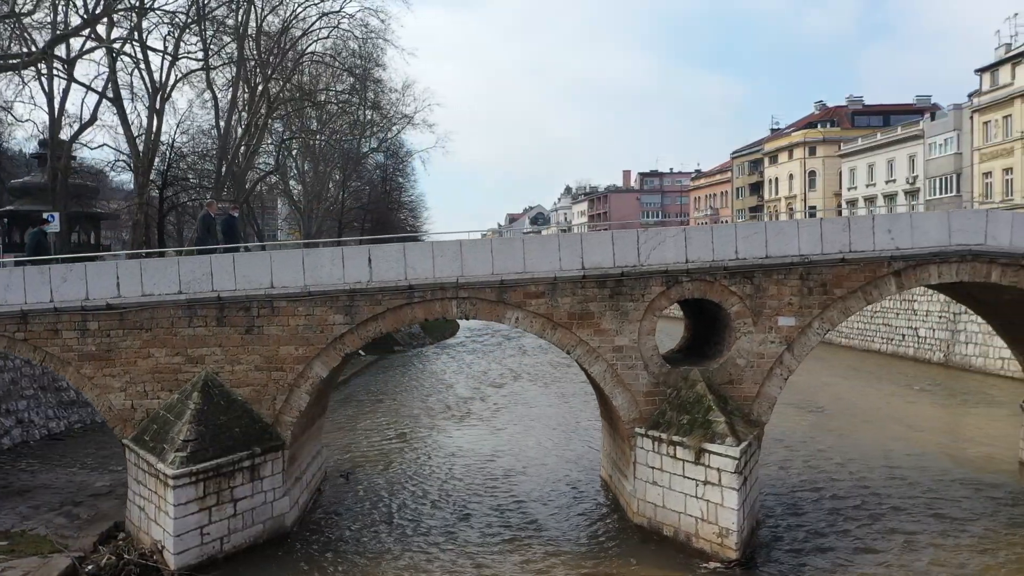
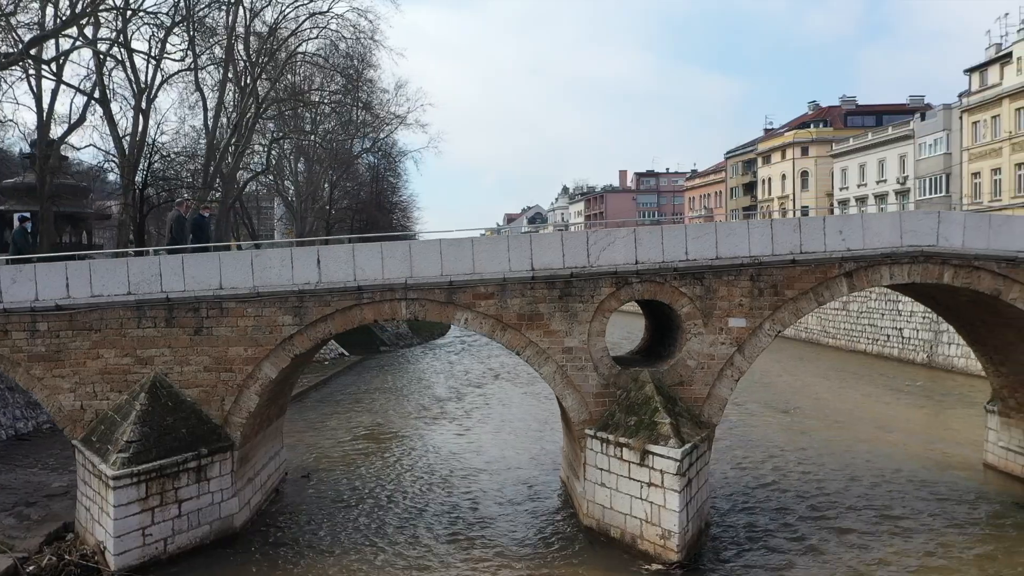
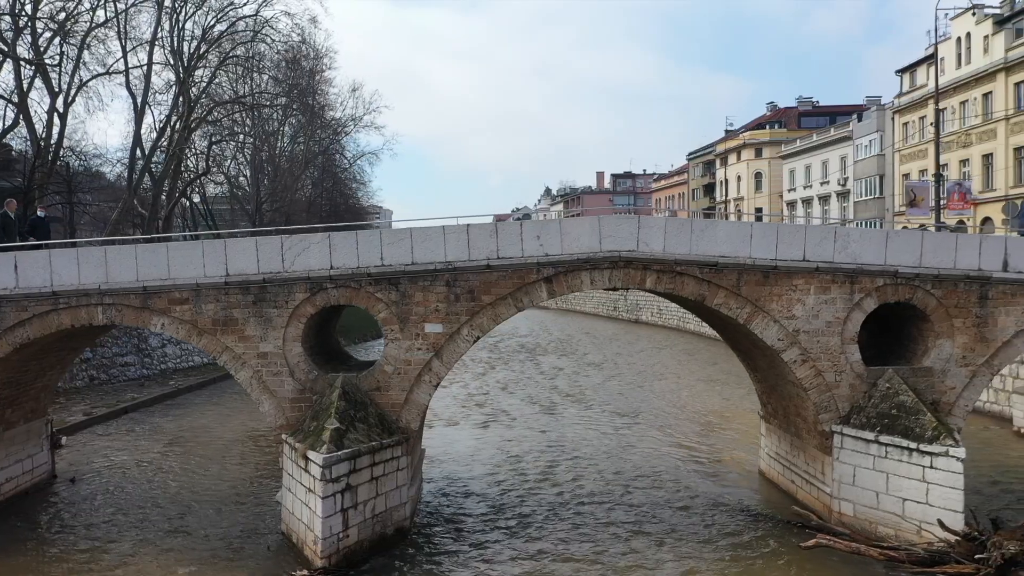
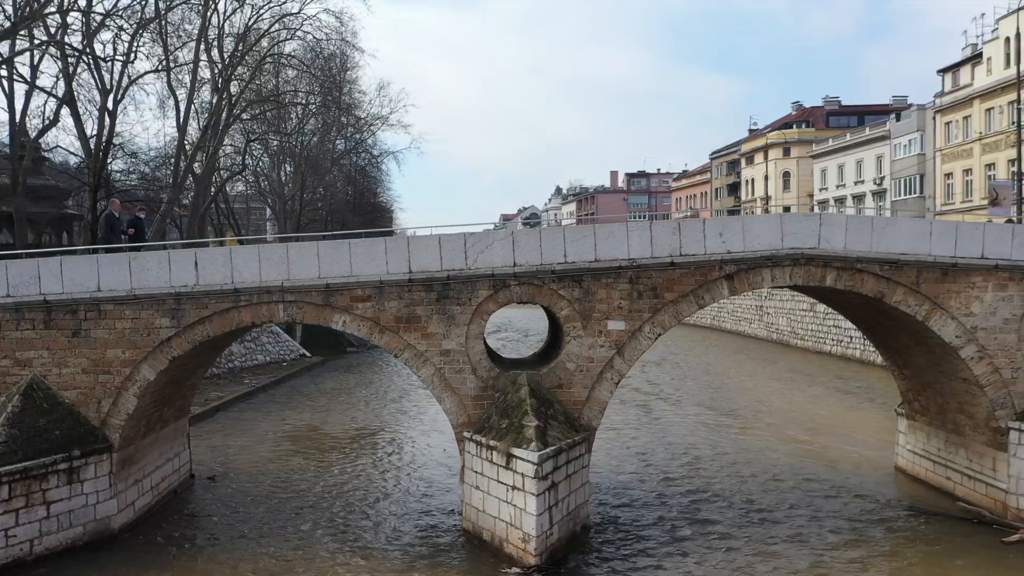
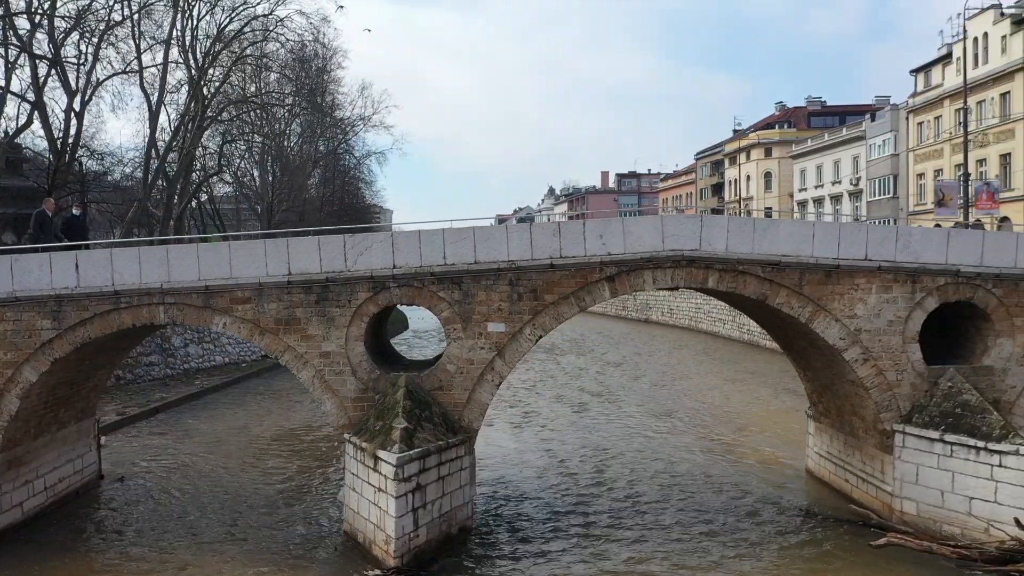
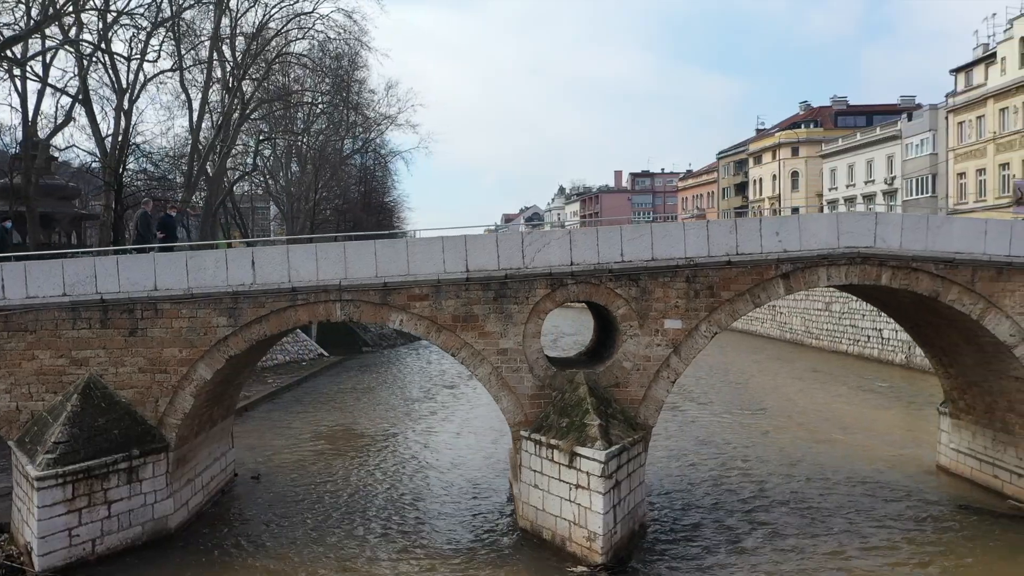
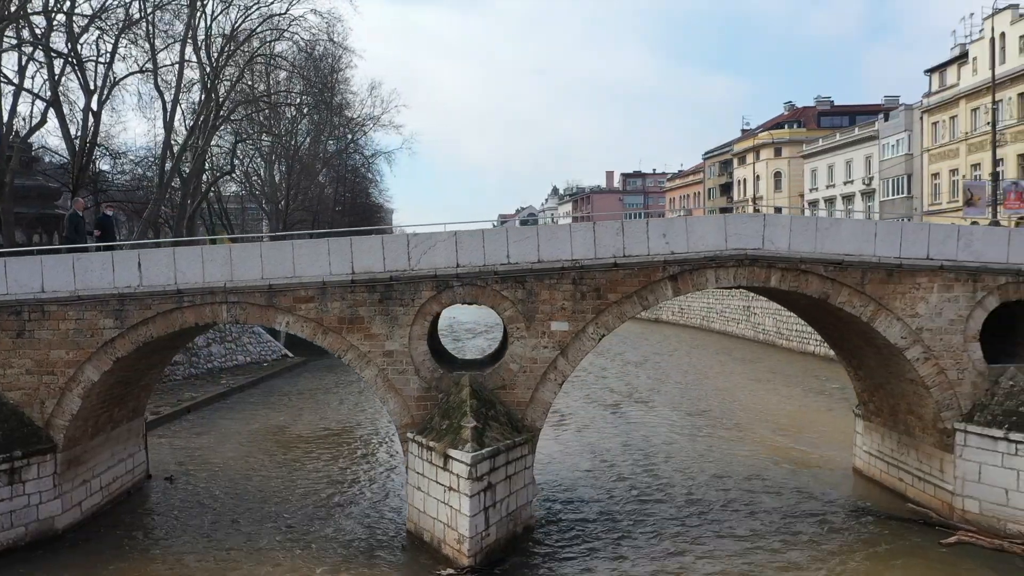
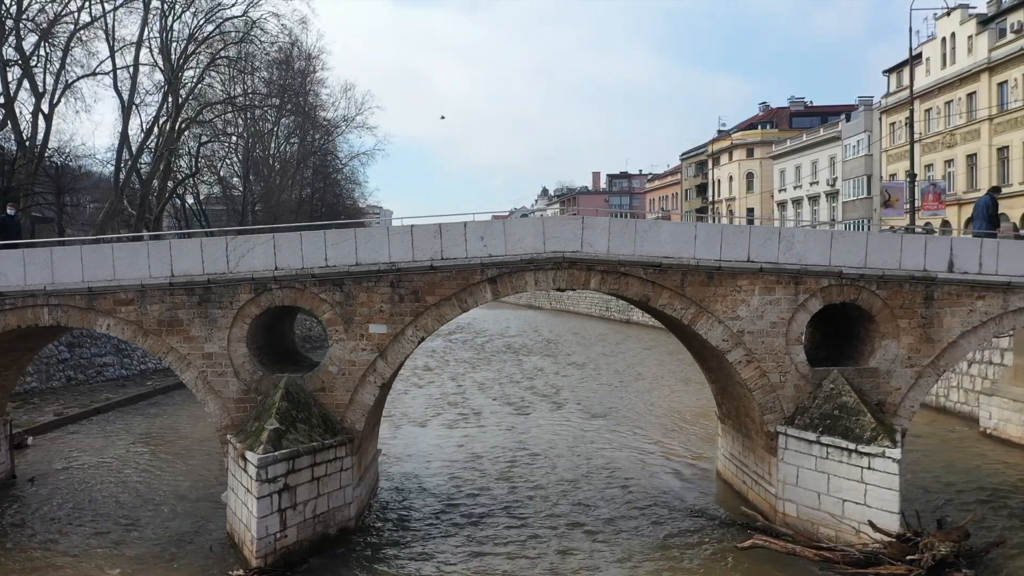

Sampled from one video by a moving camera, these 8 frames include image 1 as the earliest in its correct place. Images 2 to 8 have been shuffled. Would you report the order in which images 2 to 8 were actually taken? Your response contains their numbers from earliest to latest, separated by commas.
2, 6, 4, 7, 5, 3, 8
